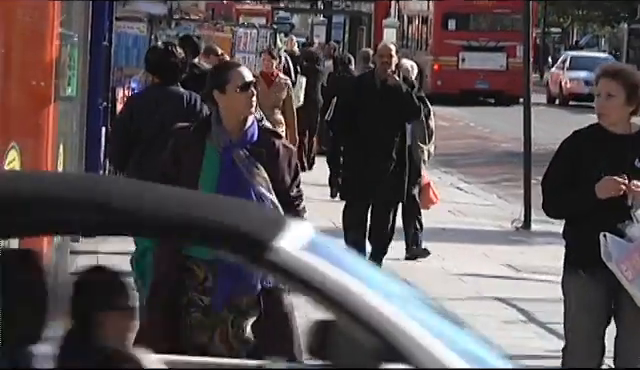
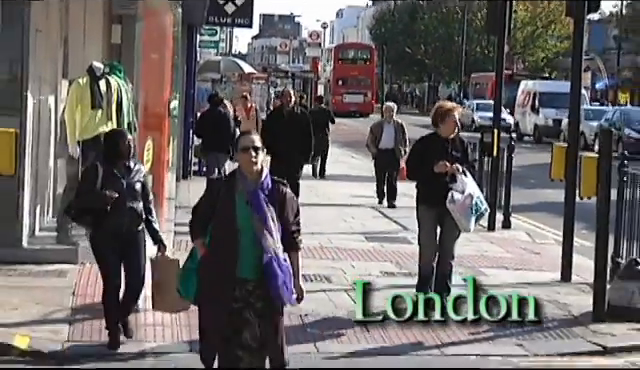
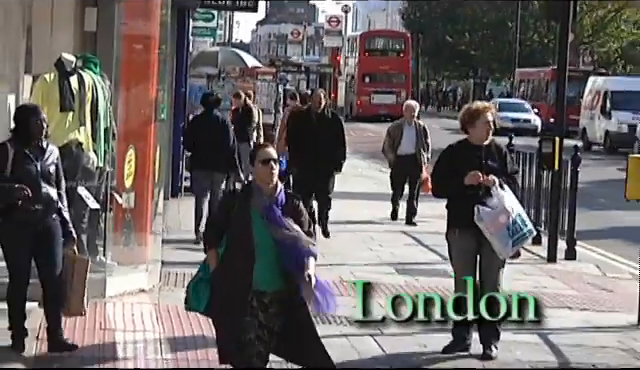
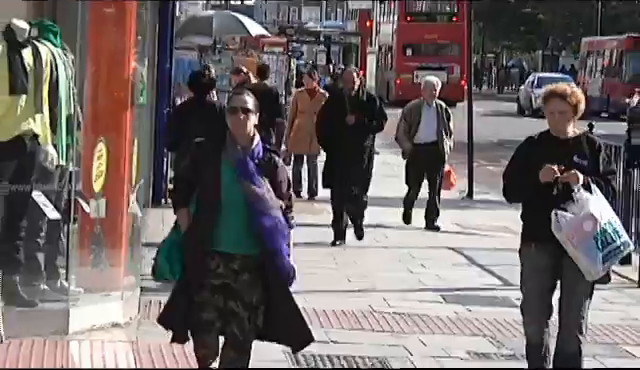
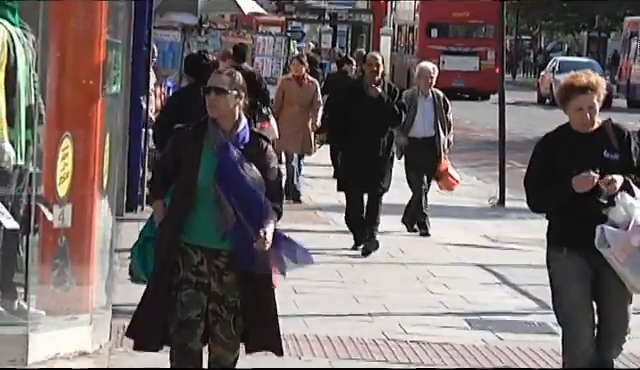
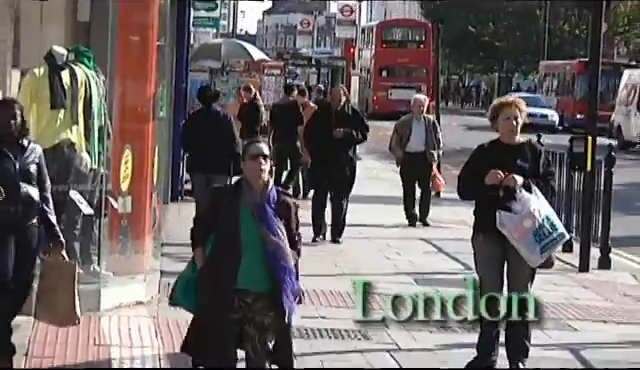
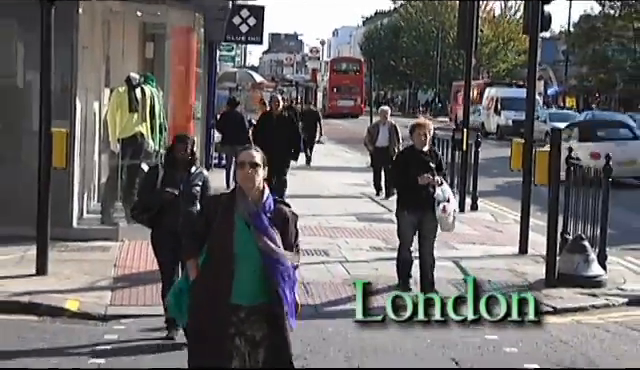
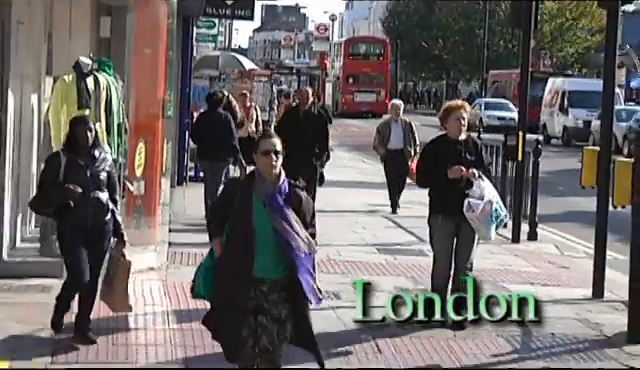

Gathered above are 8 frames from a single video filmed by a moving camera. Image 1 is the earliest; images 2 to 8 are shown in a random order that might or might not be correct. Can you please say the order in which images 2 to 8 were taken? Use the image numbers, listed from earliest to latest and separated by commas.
5, 4, 6, 3, 8, 2, 7
